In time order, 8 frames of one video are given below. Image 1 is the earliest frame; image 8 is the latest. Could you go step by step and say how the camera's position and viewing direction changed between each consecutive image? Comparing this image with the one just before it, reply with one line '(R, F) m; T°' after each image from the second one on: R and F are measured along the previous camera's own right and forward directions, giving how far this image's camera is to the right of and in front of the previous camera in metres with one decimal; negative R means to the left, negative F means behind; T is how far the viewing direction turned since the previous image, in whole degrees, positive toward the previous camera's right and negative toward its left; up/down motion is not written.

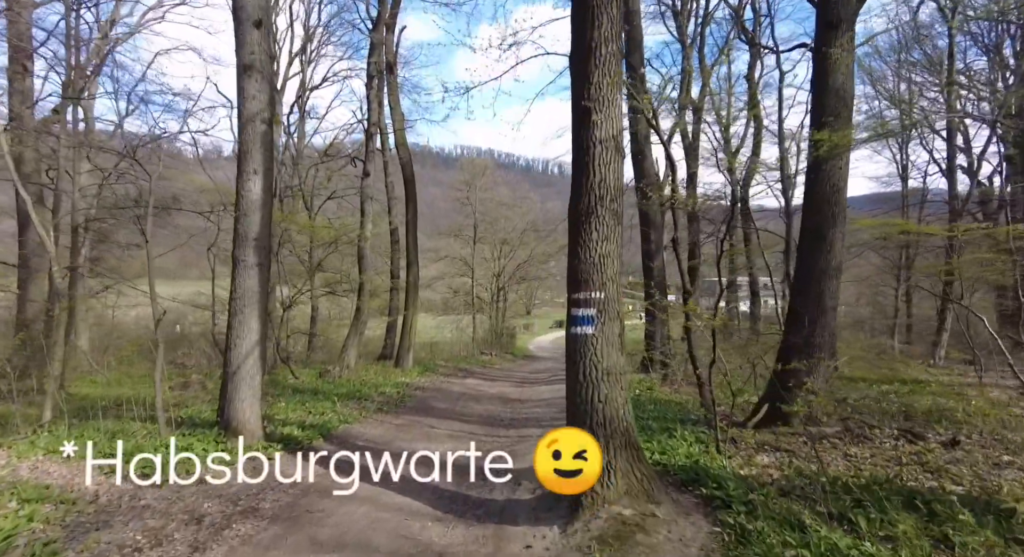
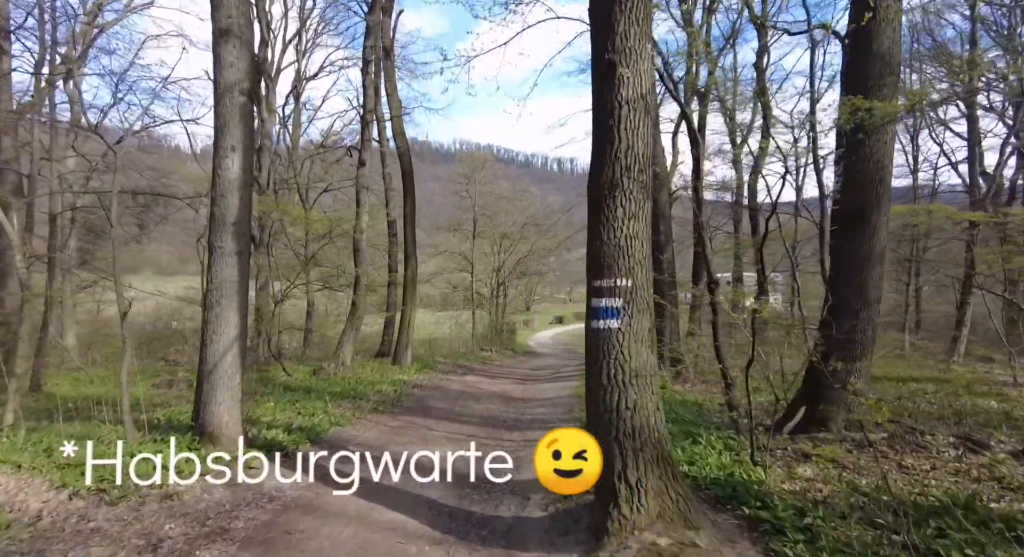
(-0.1, +0.7) m; 0°
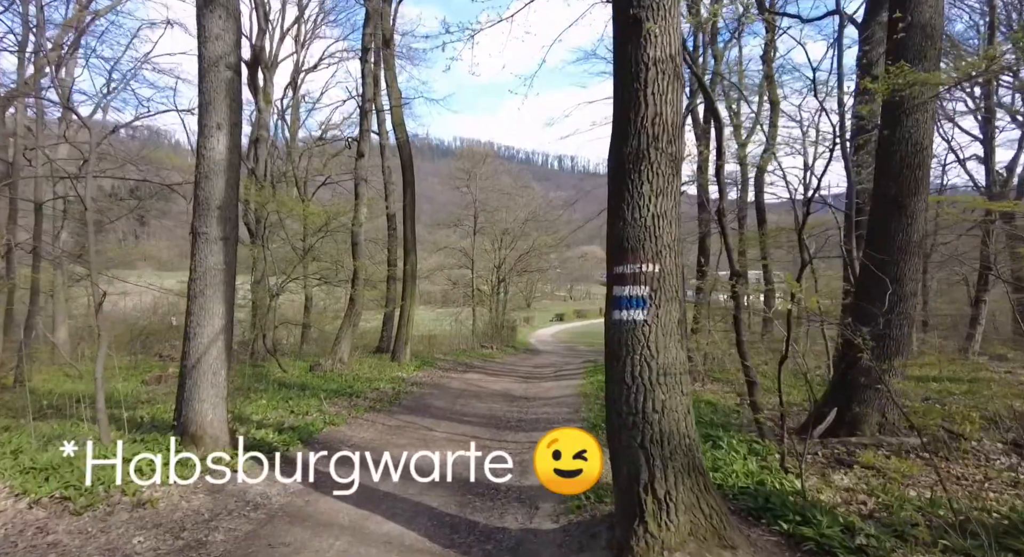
(-0.1, +0.4) m; 0°
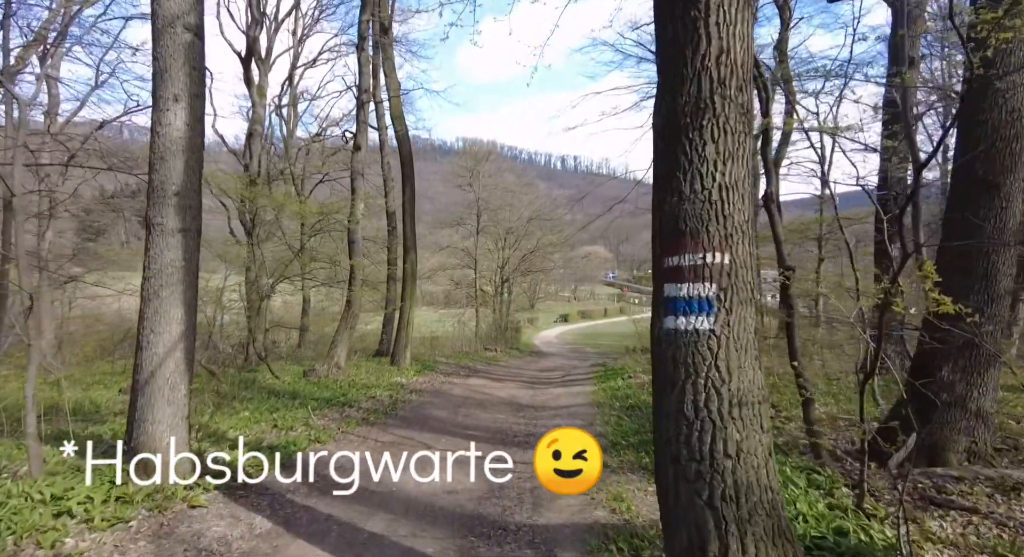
(-0.1, +0.9) m; 0°
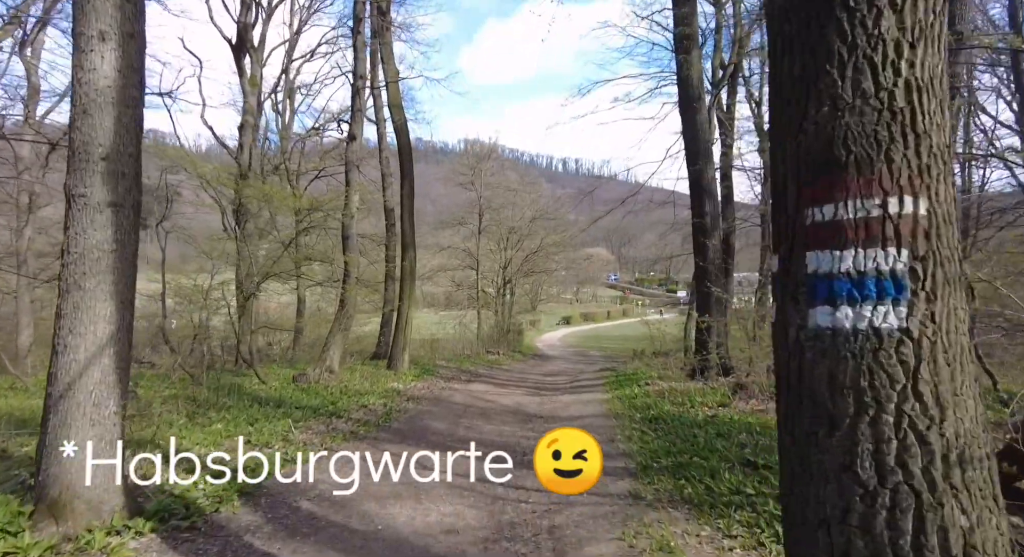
(-0.1, +1.0) m; 0°
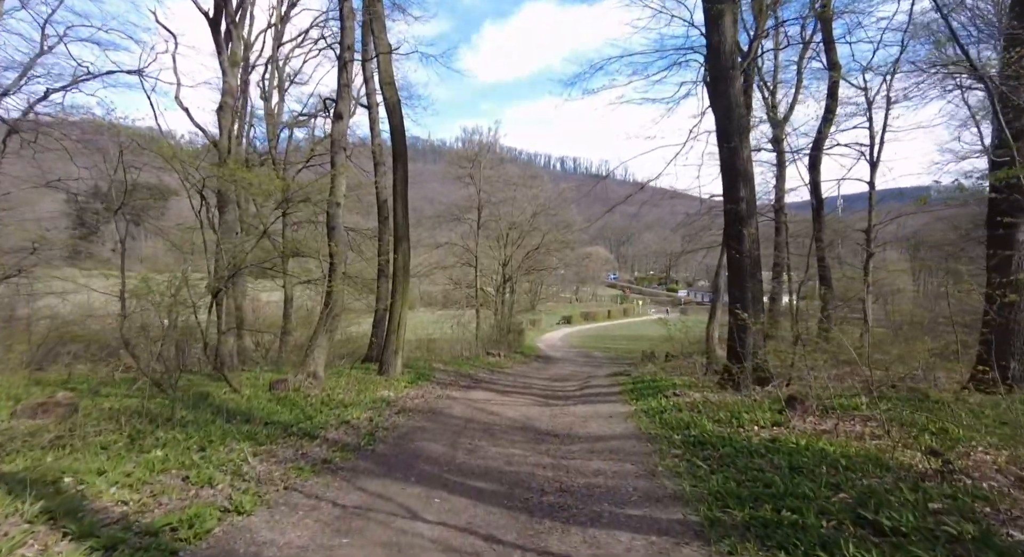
(-0.2, +1.6) m; 0°
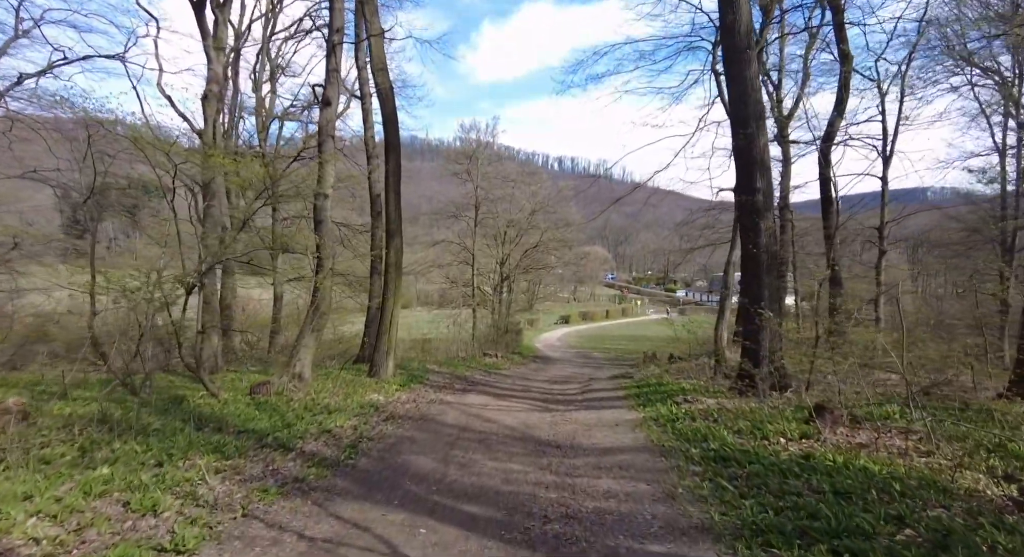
(0.0, +0.8) m; 0°
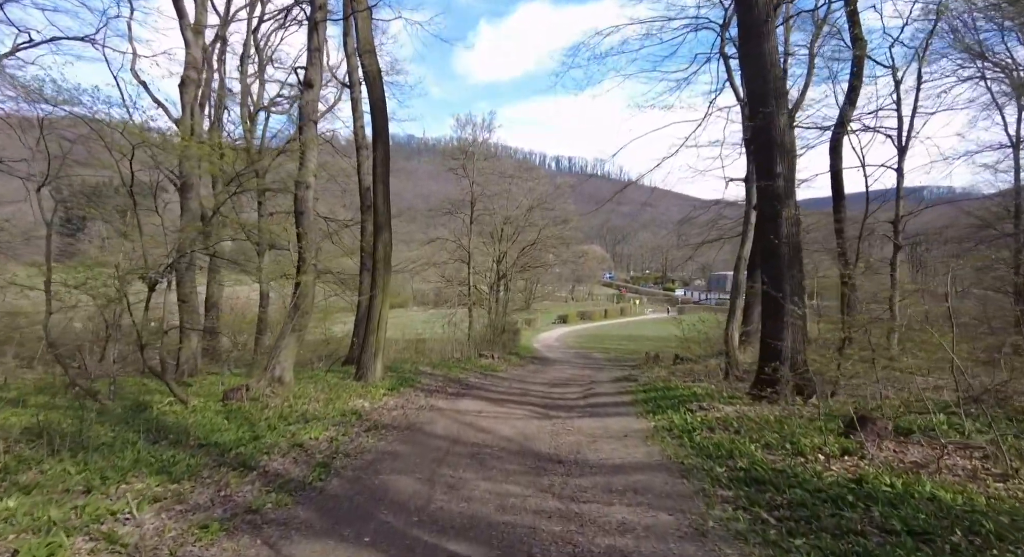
(0.0, +0.9) m; 0°
